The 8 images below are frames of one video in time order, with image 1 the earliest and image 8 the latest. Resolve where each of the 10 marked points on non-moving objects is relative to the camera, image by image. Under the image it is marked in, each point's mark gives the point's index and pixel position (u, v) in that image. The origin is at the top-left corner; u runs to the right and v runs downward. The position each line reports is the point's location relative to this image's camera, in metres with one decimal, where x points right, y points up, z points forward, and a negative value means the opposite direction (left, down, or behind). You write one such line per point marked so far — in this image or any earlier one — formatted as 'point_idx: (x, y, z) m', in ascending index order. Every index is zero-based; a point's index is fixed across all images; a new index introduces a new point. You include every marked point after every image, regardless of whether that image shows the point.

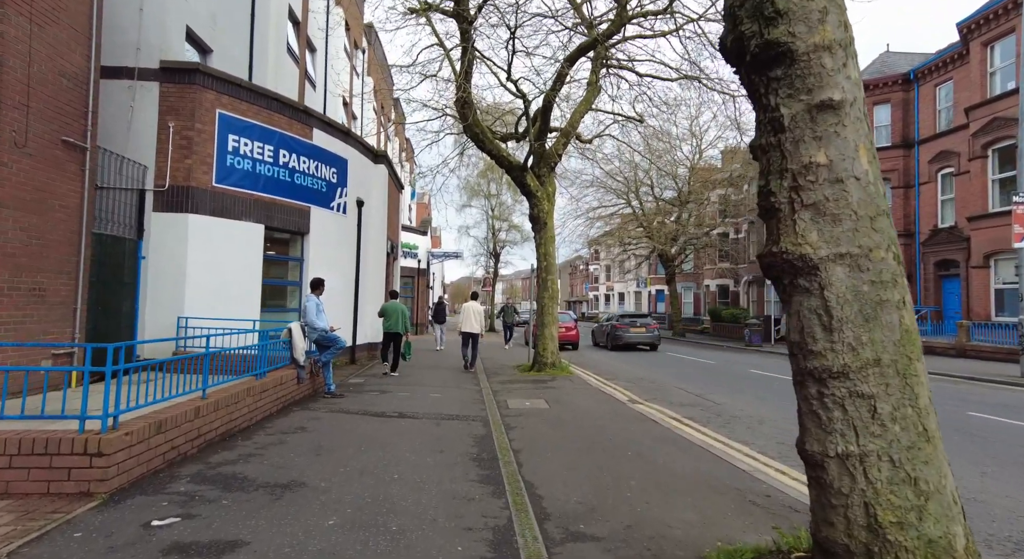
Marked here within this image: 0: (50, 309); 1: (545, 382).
0: (-5.8, -0.4, +6.8) m
1: (+0.6, -2.0, +10.8) m
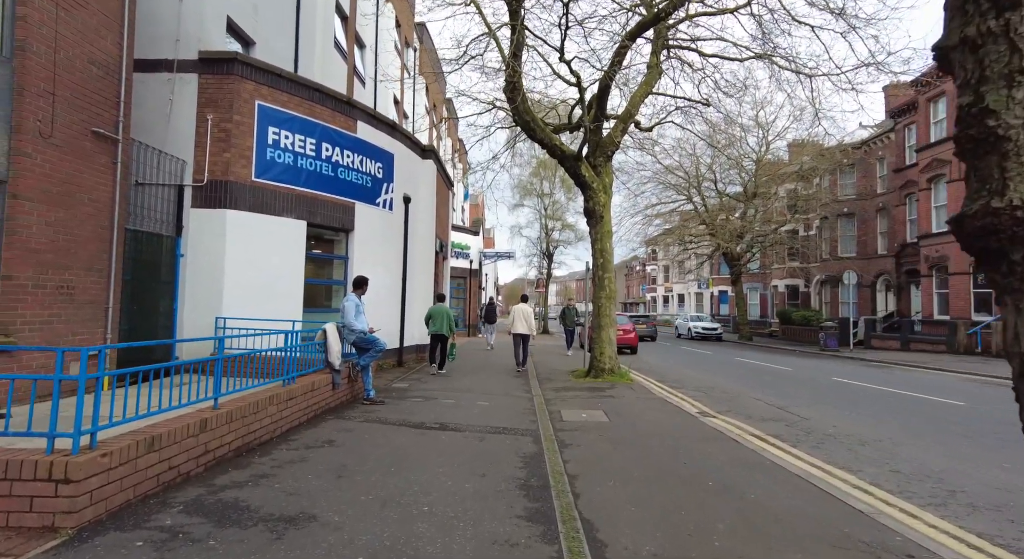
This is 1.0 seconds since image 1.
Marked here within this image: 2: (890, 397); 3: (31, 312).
0: (-5.1, -0.3, +6.5) m
1: (+1.6, -2.0, +9.9) m
2: (+7.2, -2.3, +10.5) m
3: (-5.2, -0.4, +5.9) m
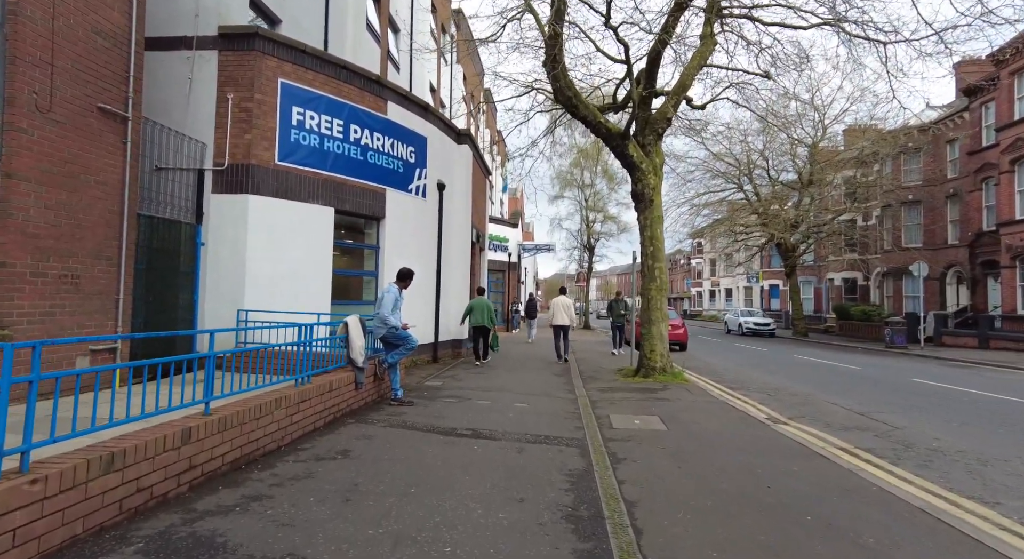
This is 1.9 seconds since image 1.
0: (-4.7, -0.2, +6.0) m
1: (+2.3, -1.8, +8.9) m
2: (+8.0, -2.1, +9.2) m
3: (-4.8, -0.2, +5.4) m
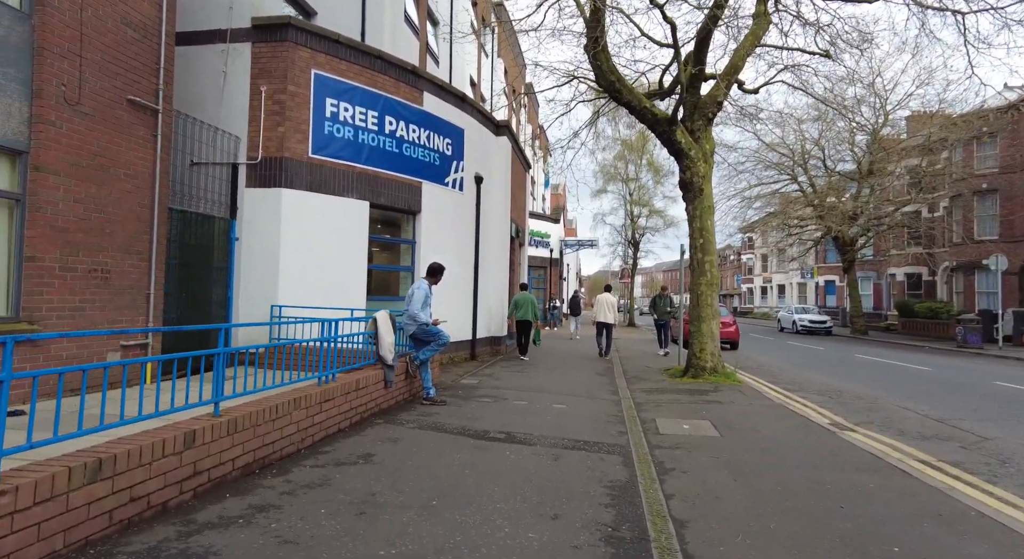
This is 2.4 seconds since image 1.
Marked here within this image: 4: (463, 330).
0: (-4.3, -0.2, +6.0) m
1: (+2.9, -1.7, +8.3) m
2: (+8.6, -1.9, +8.1) m
3: (-4.4, -0.2, +5.3) m
4: (-1.0, -1.1, +11.5) m
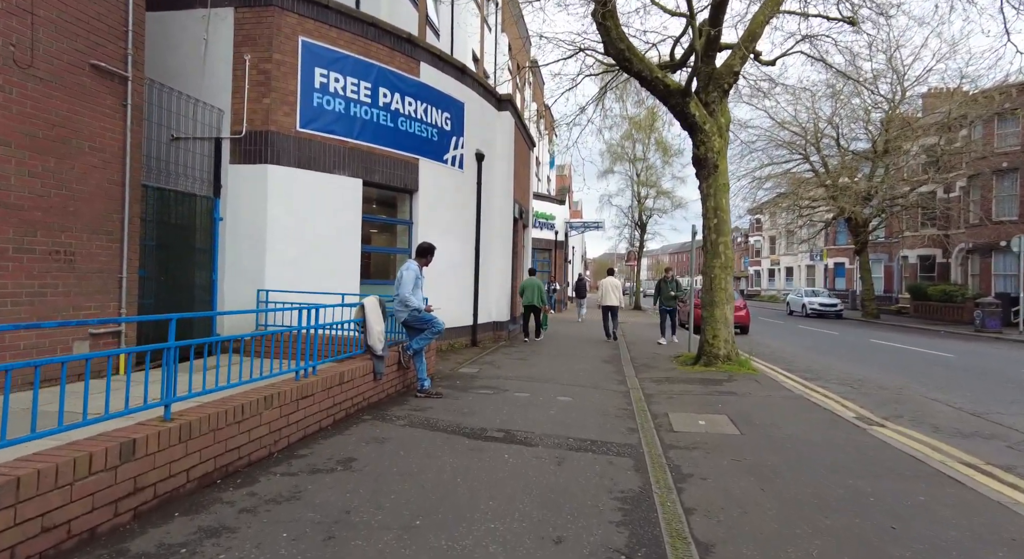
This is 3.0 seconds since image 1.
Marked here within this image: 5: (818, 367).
0: (-4.3, 0.0, +5.5) m
1: (+2.9, -1.5, +7.8) m
2: (+8.6, -1.7, +7.6) m
3: (-4.4, 0.0, +4.9) m
4: (-1.0, -0.7, +11.0) m
5: (+5.6, -1.6, +10.1) m
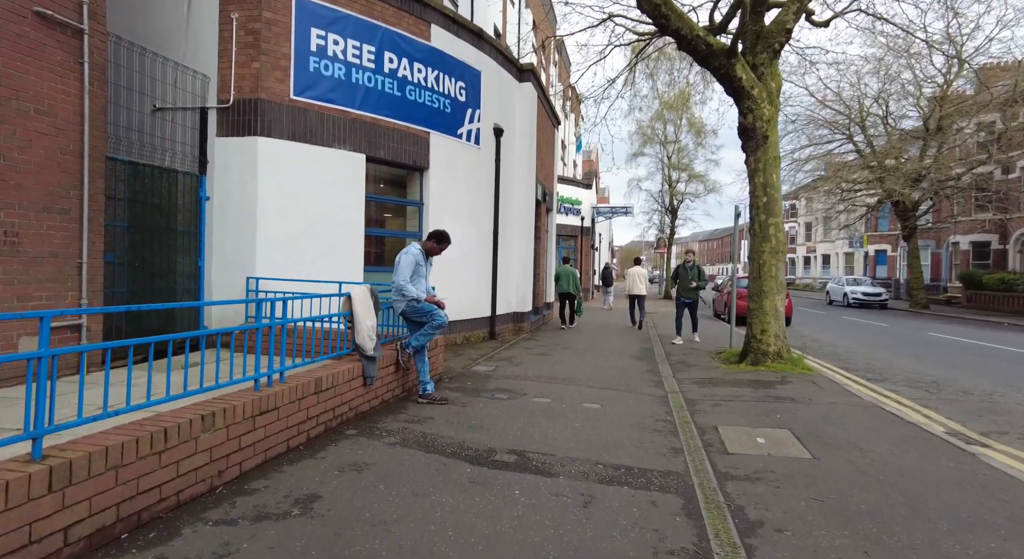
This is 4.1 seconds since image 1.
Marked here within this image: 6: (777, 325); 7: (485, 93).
0: (-4.2, +0.1, +4.7) m
1: (+3.2, -1.3, +6.7) m
2: (+8.8, -1.5, +6.2) m
3: (-4.3, +0.1, +4.1) m
4: (-0.6, -0.5, +10.1) m
5: (+5.9, -1.4, +8.9) m
6: (+4.0, -0.7, +8.2) m
7: (-0.5, +3.4, +10.0) m
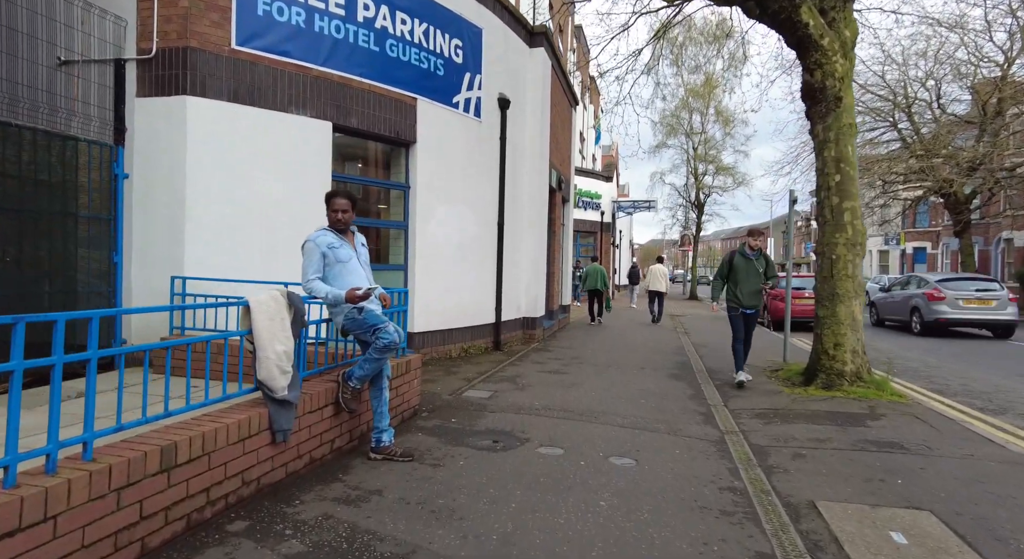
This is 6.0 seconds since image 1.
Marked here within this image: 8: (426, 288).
0: (-4.2, +0.1, +3.2) m
1: (+3.2, -1.3, +5.0) m
2: (+8.8, -1.5, +4.3) m
3: (-4.4, +0.1, +2.6) m
4: (-0.4, -0.5, +8.5) m
5: (+6.0, -1.4, +7.0) m
6: (+4.0, -0.7, +6.4) m
7: (-0.4, +3.4, +8.4) m
8: (-1.2, -0.1, +7.5) m
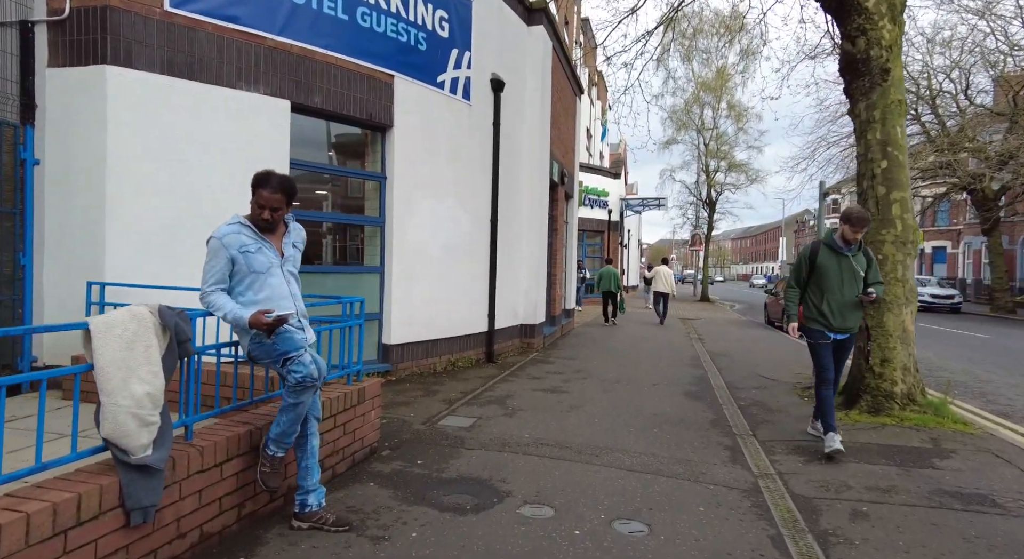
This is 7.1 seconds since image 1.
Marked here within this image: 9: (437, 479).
0: (-4.4, +0.1, +2.4) m
1: (+3.1, -1.3, +4.0) m
2: (+8.7, -1.6, +3.2) m
3: (-4.5, 0.0, +1.8) m
4: (-0.5, -0.5, +7.6) m
5: (+5.9, -1.4, +6.0) m
6: (+3.9, -0.7, +5.5) m
7: (-0.4, +3.4, +7.5) m
8: (-1.3, -0.2, +6.5) m
9: (-0.5, -1.2, +3.5) m
